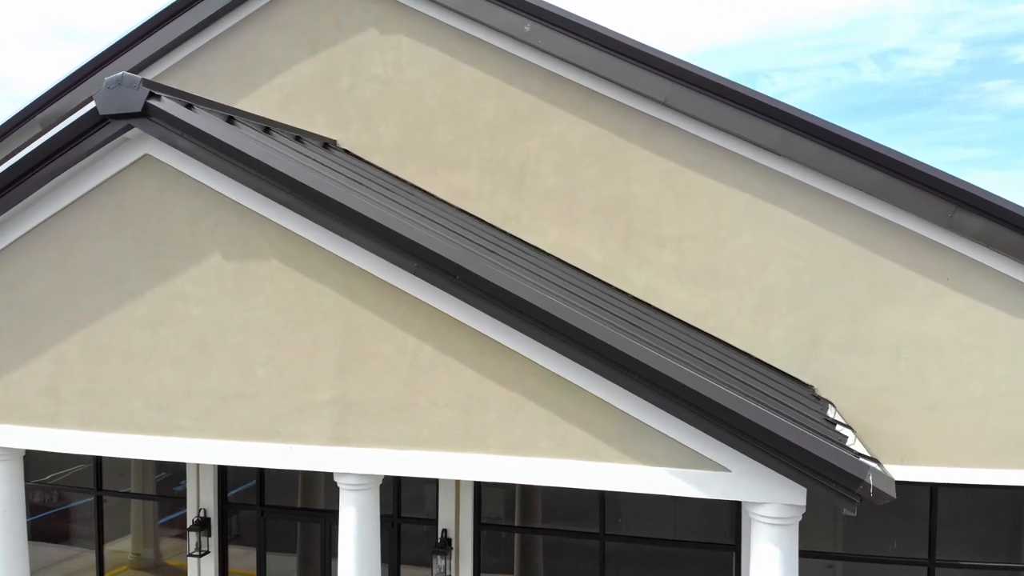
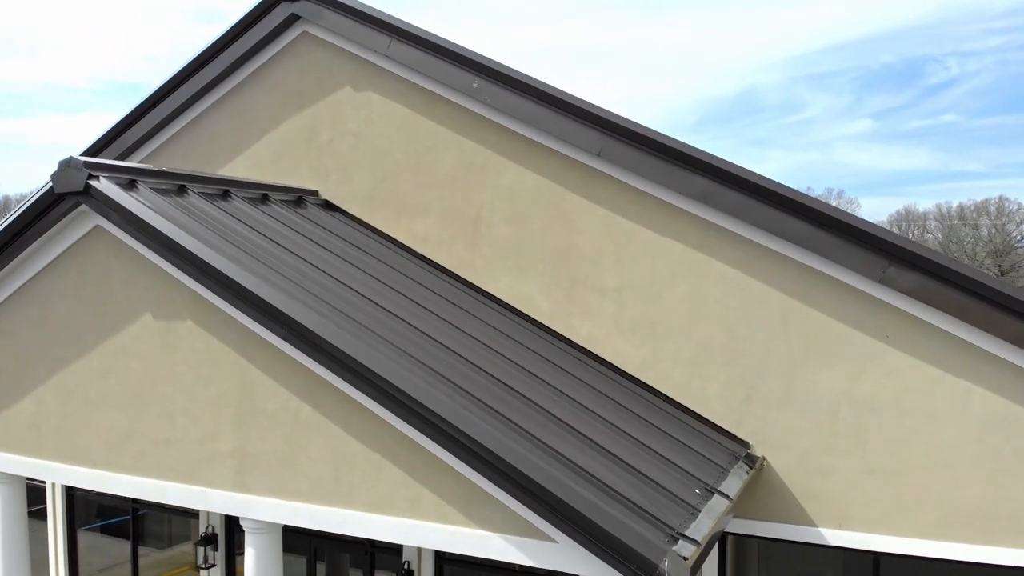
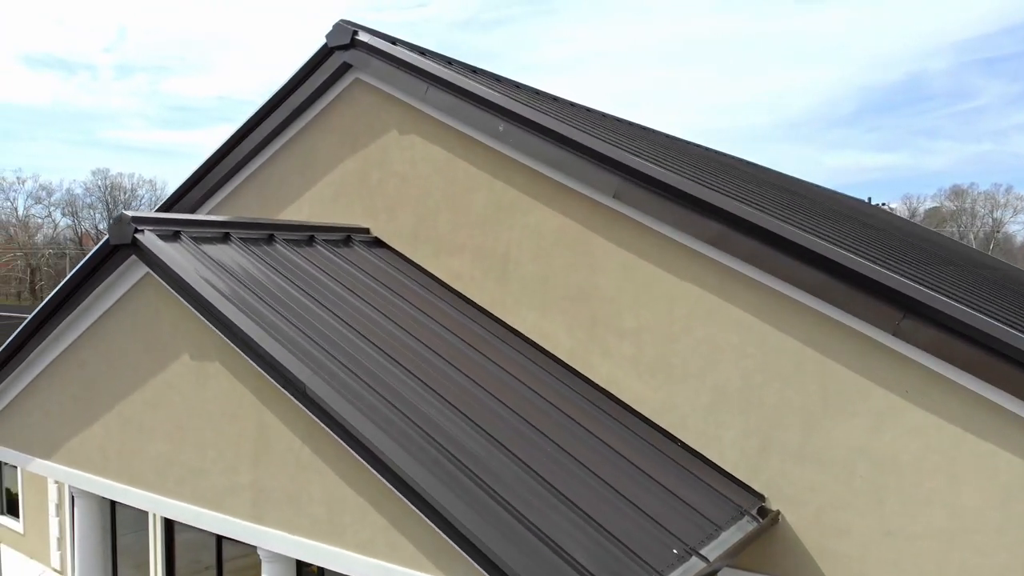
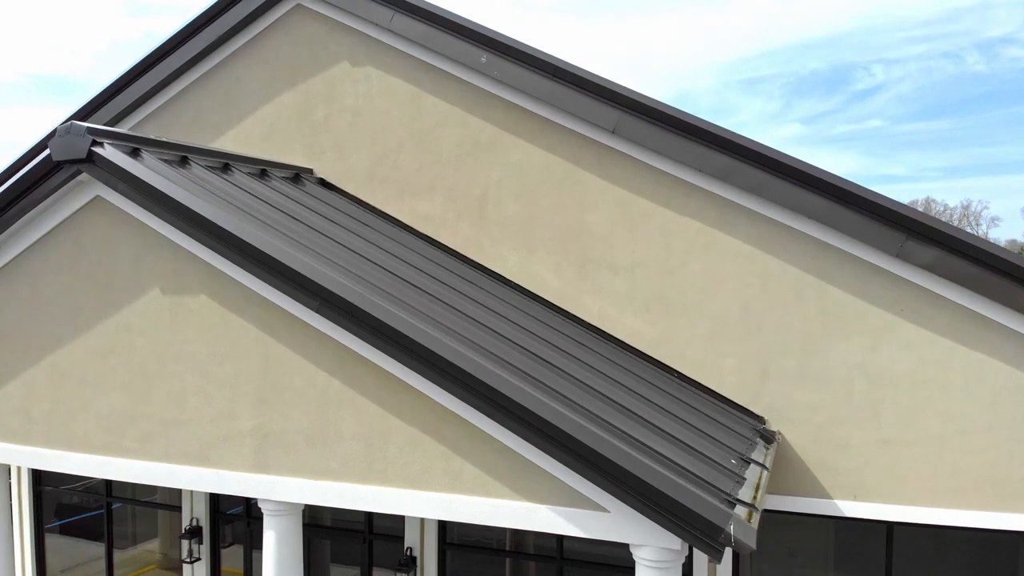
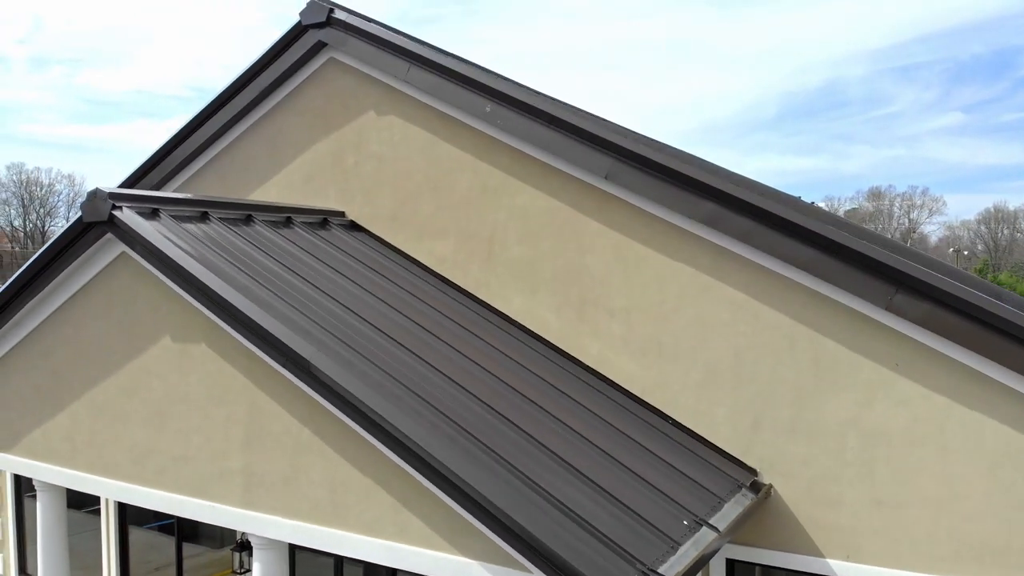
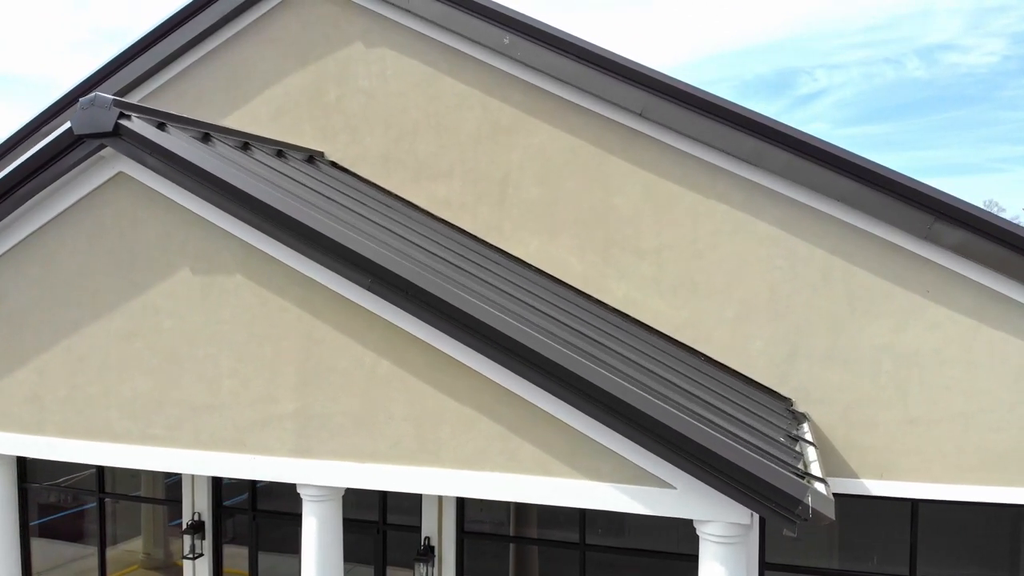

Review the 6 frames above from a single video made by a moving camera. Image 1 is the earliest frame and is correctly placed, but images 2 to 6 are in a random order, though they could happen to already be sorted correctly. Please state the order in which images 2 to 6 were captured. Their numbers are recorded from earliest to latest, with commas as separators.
6, 4, 2, 5, 3
